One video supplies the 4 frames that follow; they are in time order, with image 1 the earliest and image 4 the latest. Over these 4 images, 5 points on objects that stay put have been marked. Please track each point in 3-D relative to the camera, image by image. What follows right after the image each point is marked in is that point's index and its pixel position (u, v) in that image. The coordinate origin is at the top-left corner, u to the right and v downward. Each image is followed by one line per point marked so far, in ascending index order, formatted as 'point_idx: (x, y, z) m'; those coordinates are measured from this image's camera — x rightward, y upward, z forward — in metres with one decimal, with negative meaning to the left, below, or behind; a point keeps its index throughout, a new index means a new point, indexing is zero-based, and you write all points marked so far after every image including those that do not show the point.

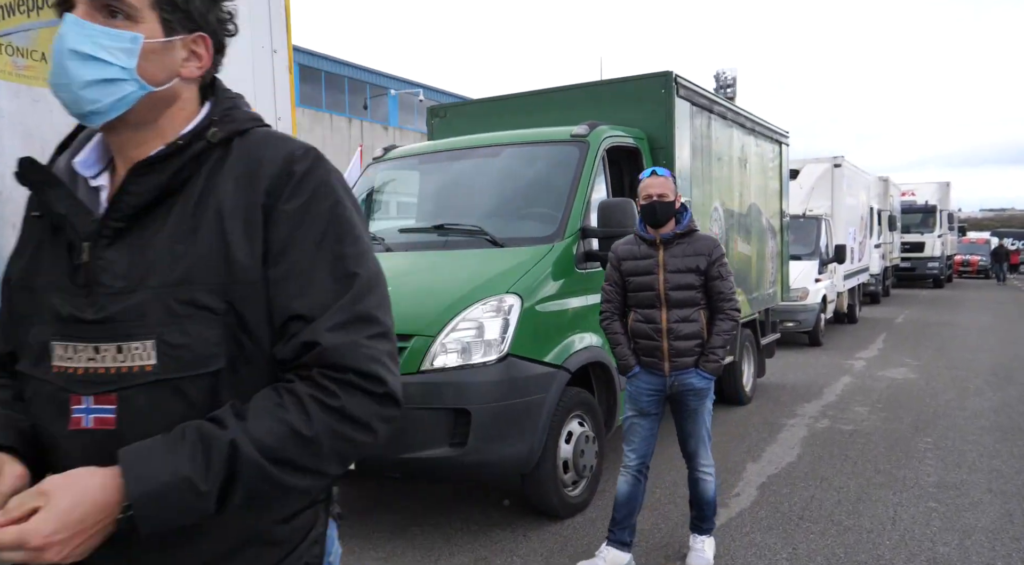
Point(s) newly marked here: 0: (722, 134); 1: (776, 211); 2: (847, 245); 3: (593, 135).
0: (+1.9, +1.4, +7.4) m
1: (+3.0, +0.8, +9.4) m
2: (+6.5, +0.7, +15.7) m
3: (+0.5, +1.0, +5.4) m
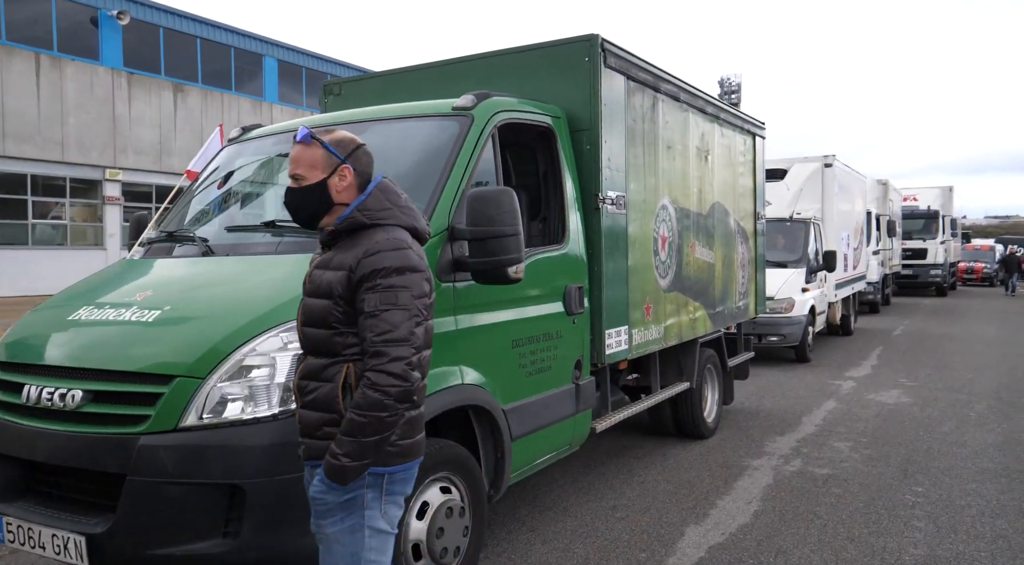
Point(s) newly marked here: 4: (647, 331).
0: (+1.2, +1.3, +6.2) m
1: (+2.4, +0.7, +8.2) m
2: (+5.9, +0.5, +14.4) m
3: (-0.2, +0.9, +4.2) m
4: (+1.0, -0.4, +5.8) m
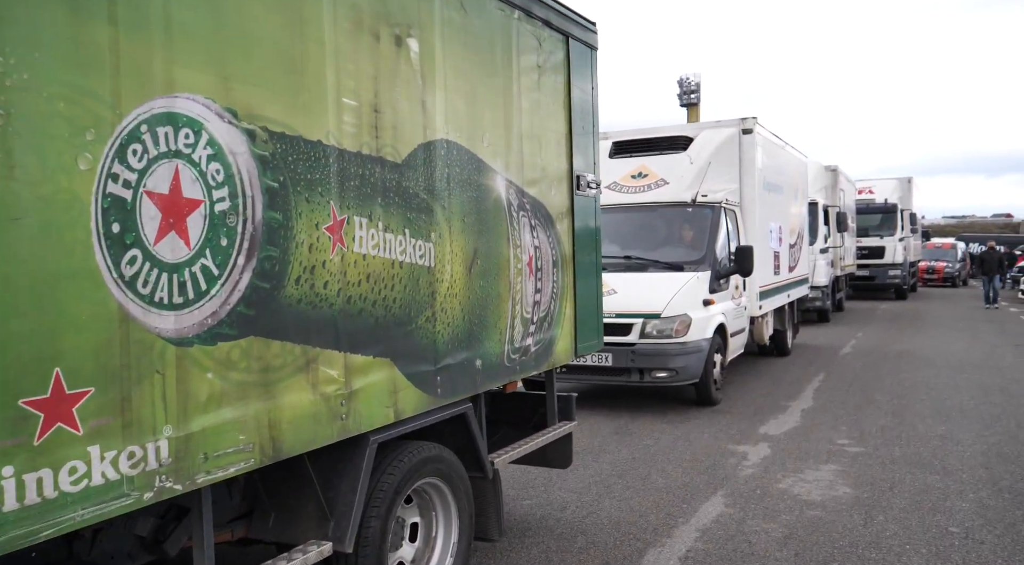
0: (-0.9, +1.2, +2.4) m
1: (+0.2, +0.6, +4.4) m
2: (+3.4, +0.5, +10.9) m
3: (-2.2, +0.8, +0.4) m
4: (-1.1, -0.5, +2.0) m
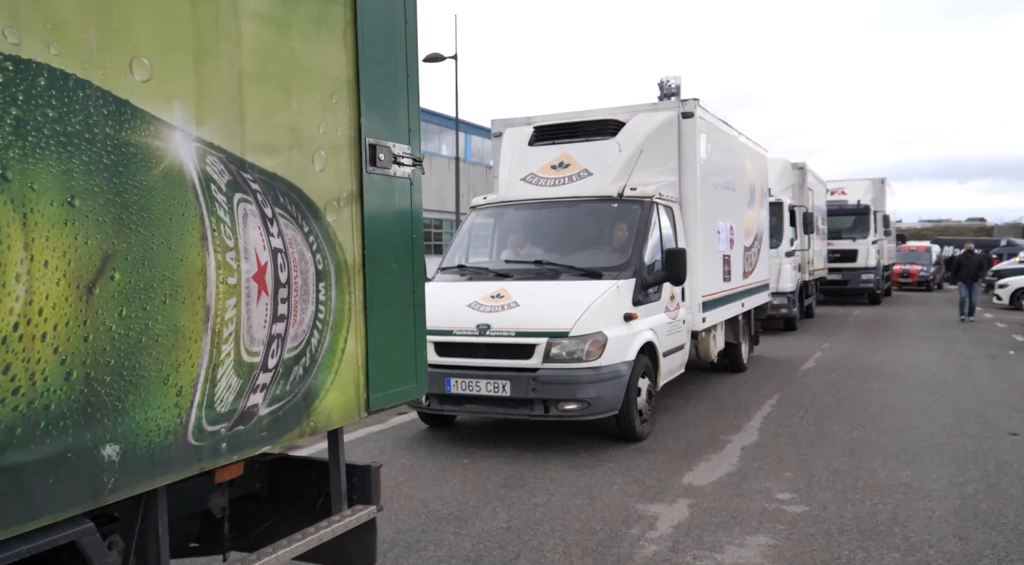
0: (-1.8, +1.1, +0.8) m
1: (-0.8, +0.5, +2.8) m
2: (+2.3, +0.4, +9.3) m
3: (-3.1, +0.7, -1.3) m
4: (-2.0, -0.5, +0.3) m
